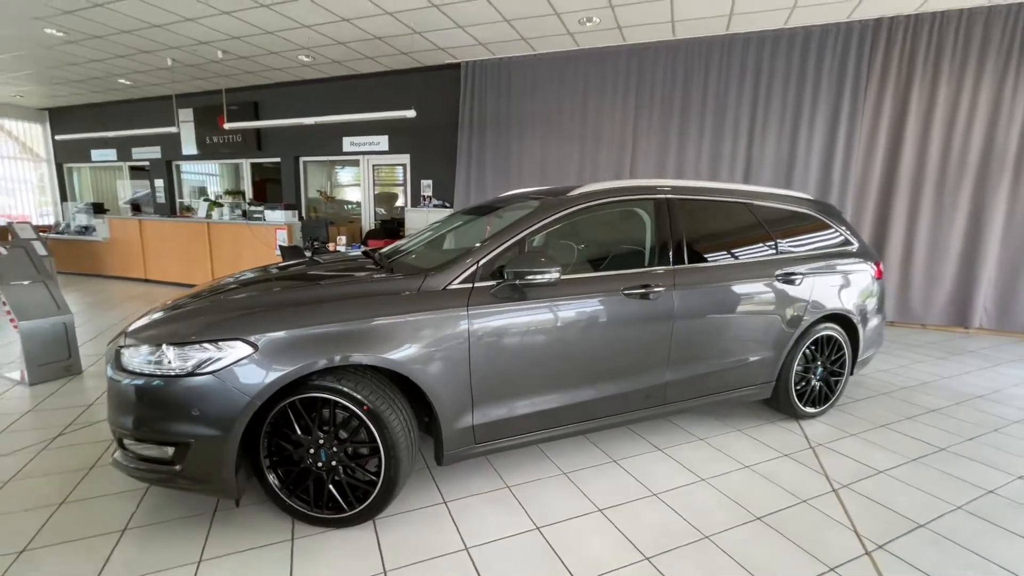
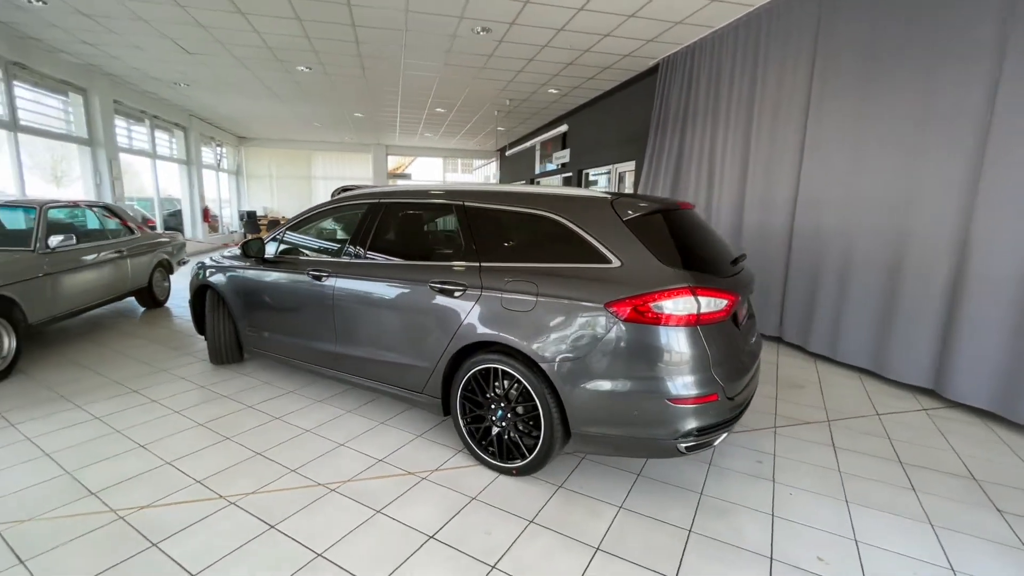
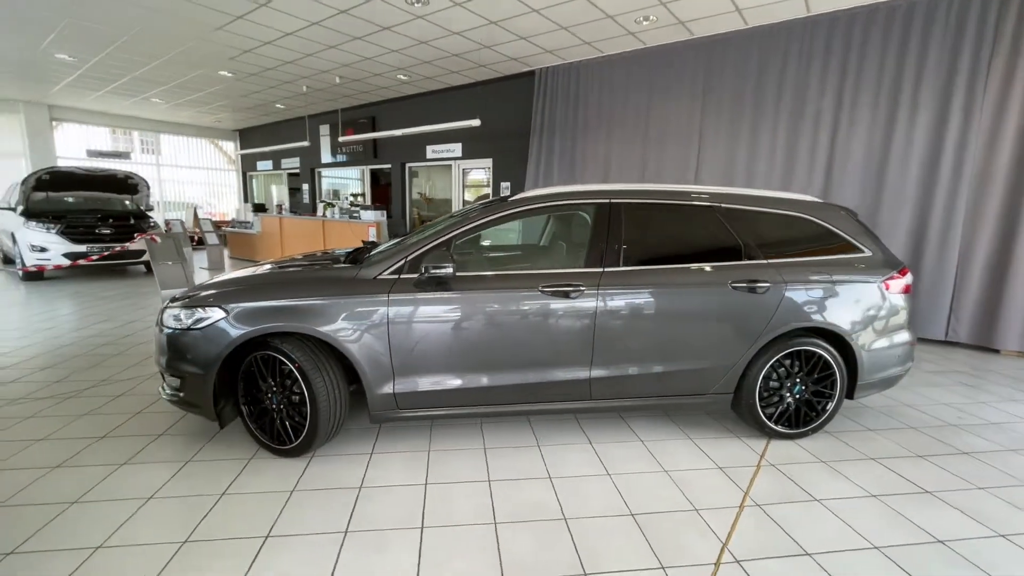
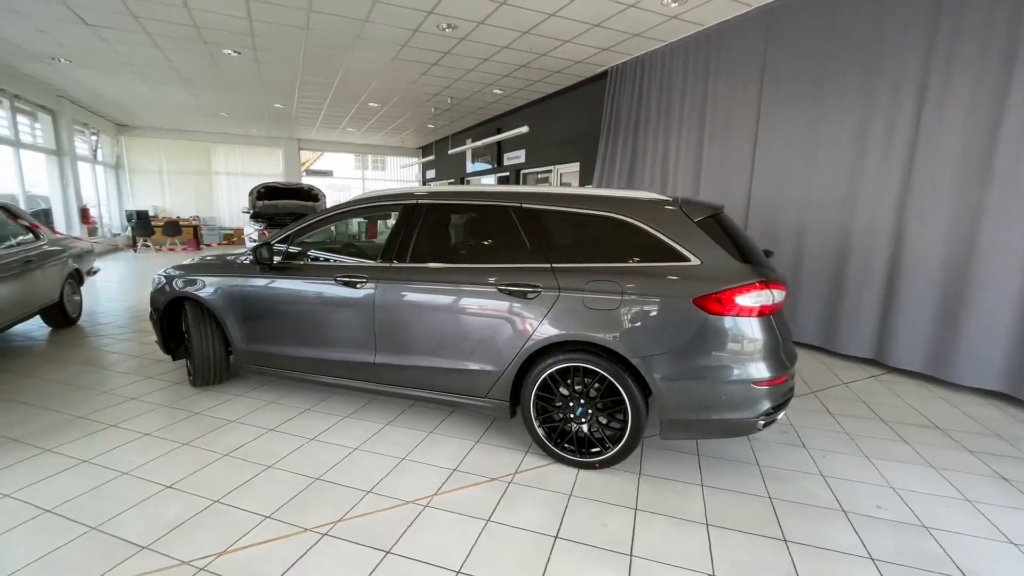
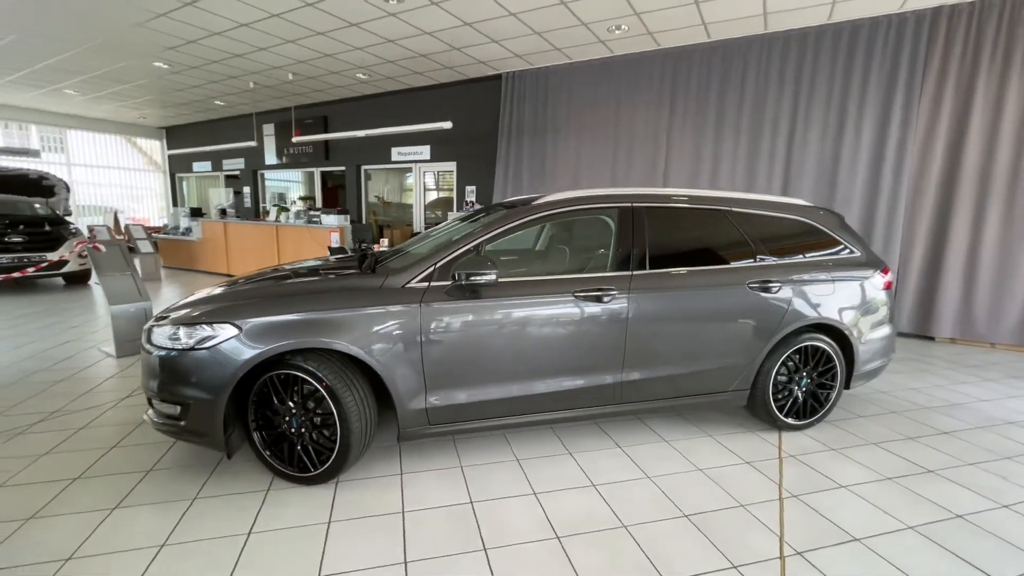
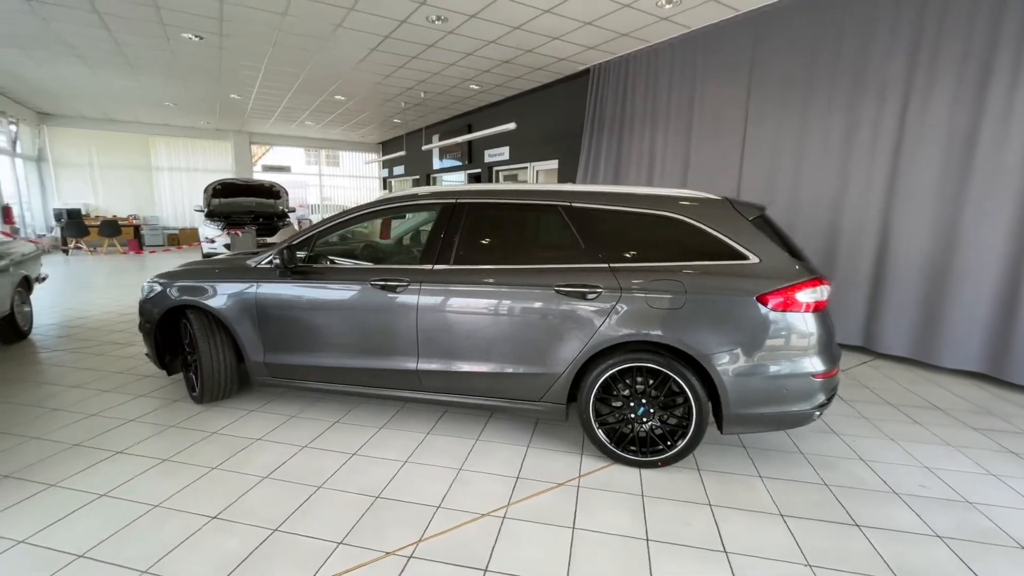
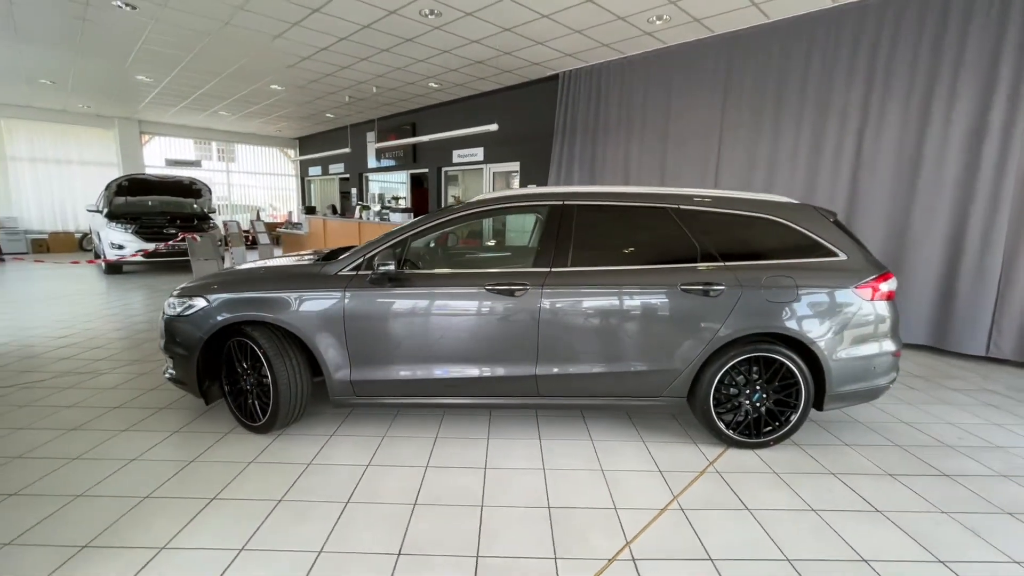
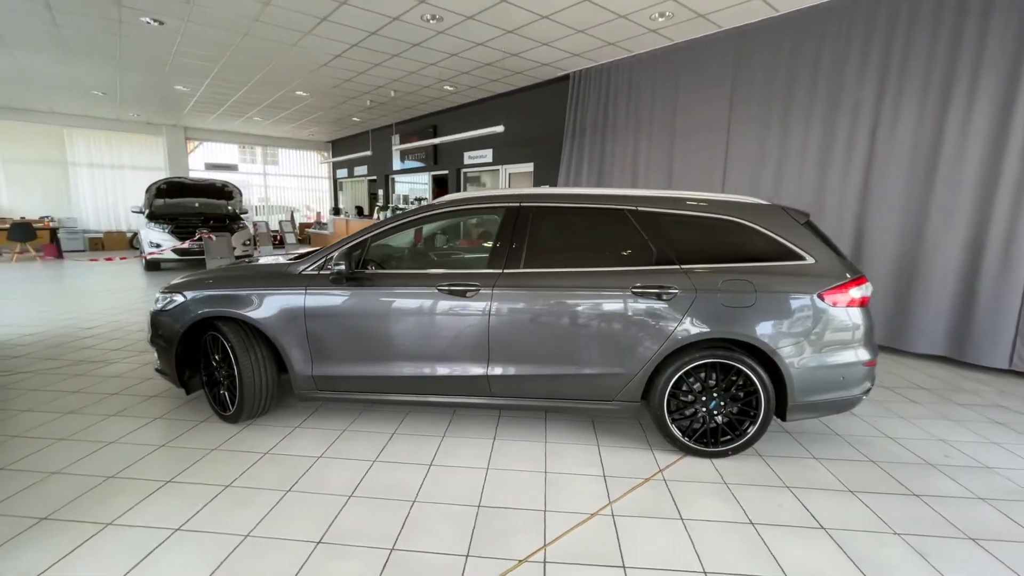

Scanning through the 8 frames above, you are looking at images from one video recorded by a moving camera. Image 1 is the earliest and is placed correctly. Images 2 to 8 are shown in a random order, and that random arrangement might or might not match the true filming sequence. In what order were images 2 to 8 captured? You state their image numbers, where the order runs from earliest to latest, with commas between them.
5, 3, 7, 8, 6, 4, 2
